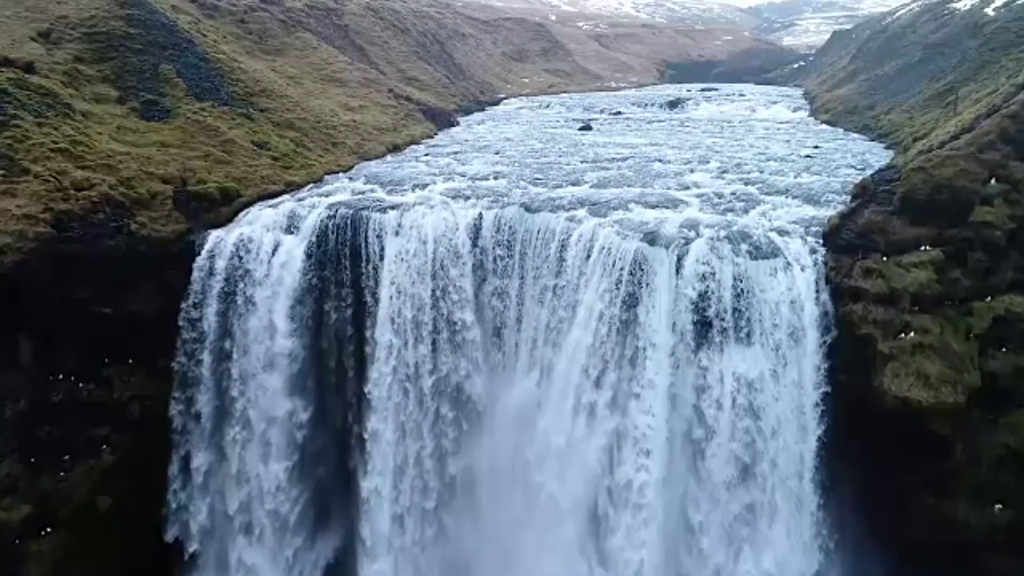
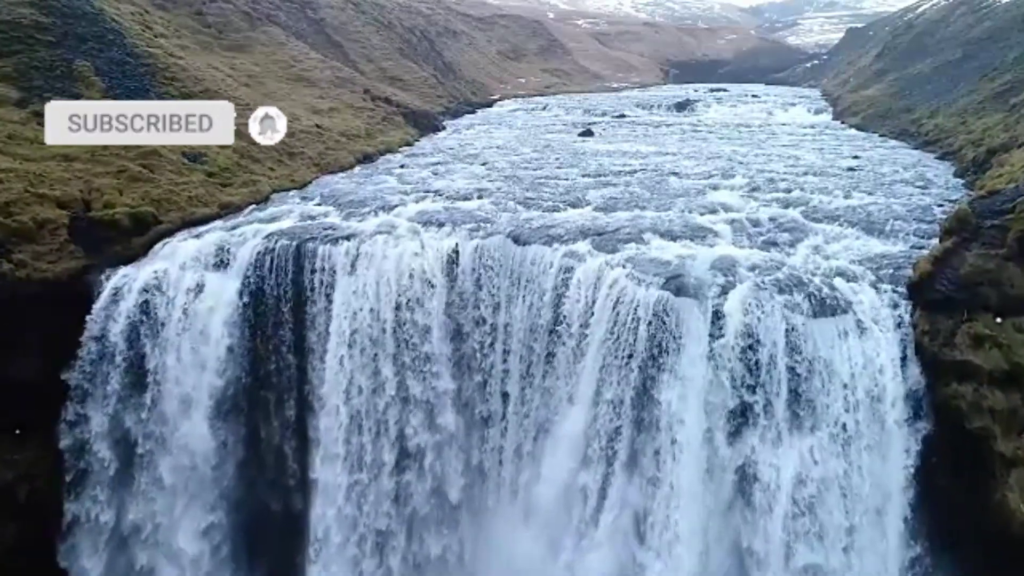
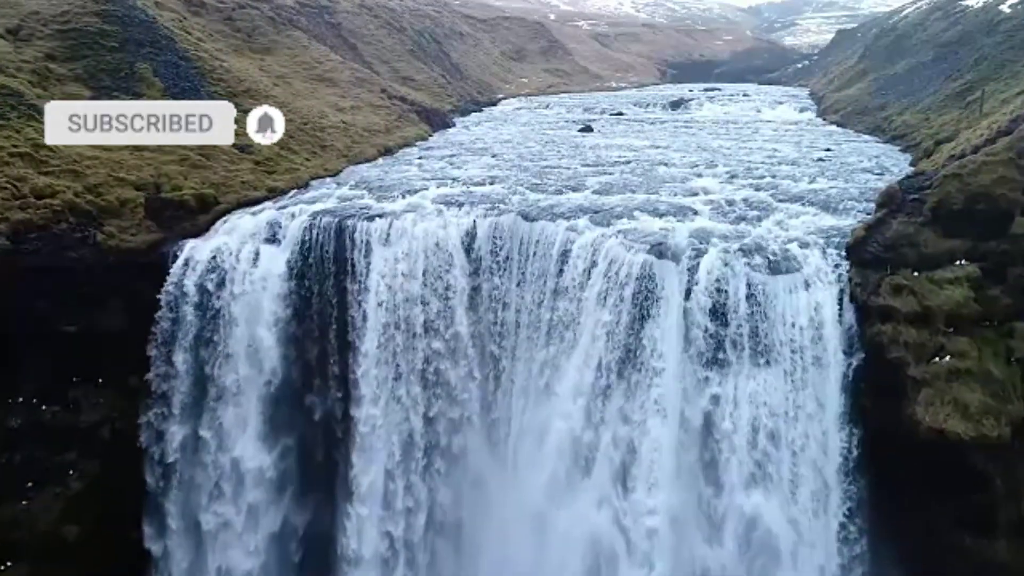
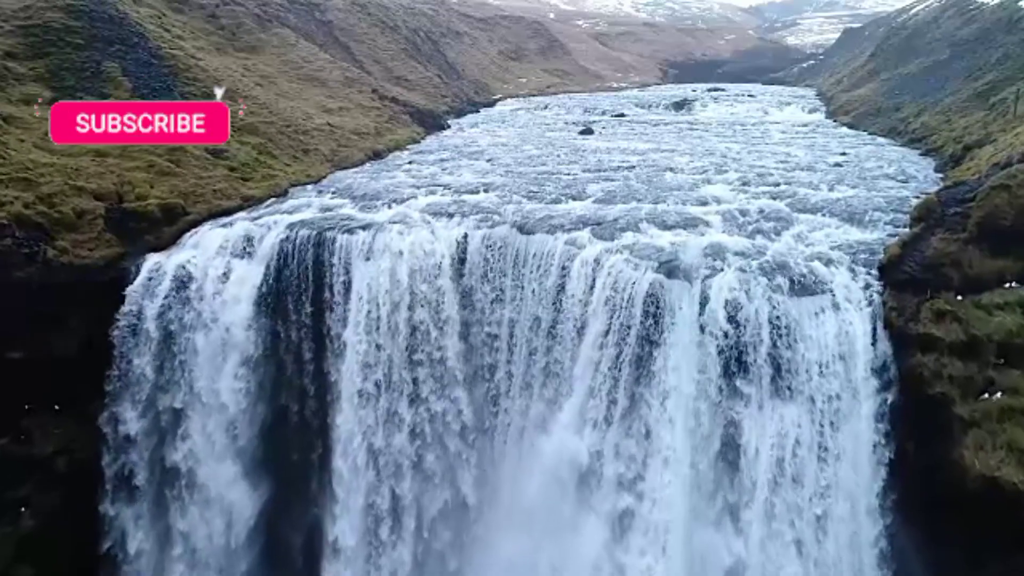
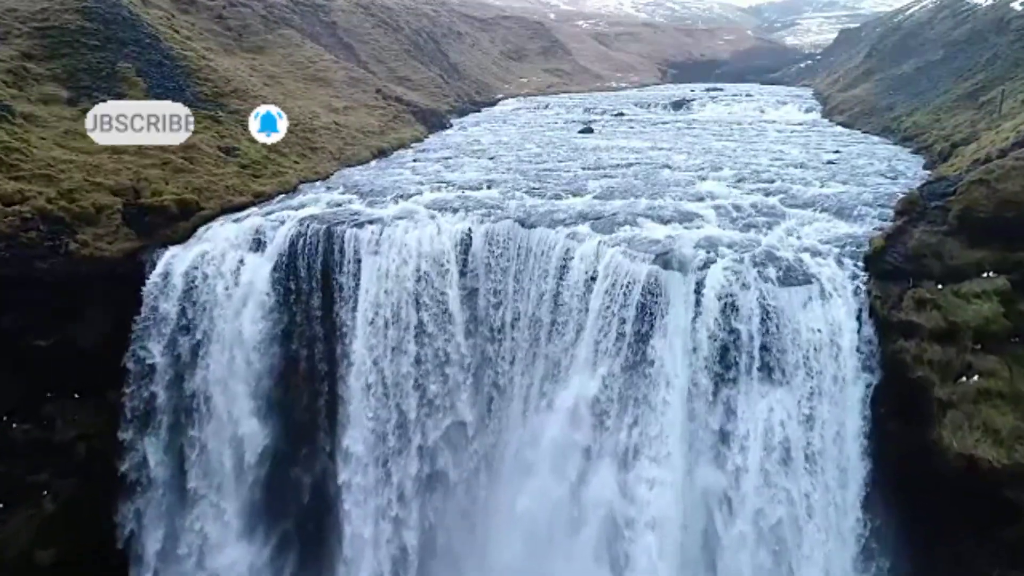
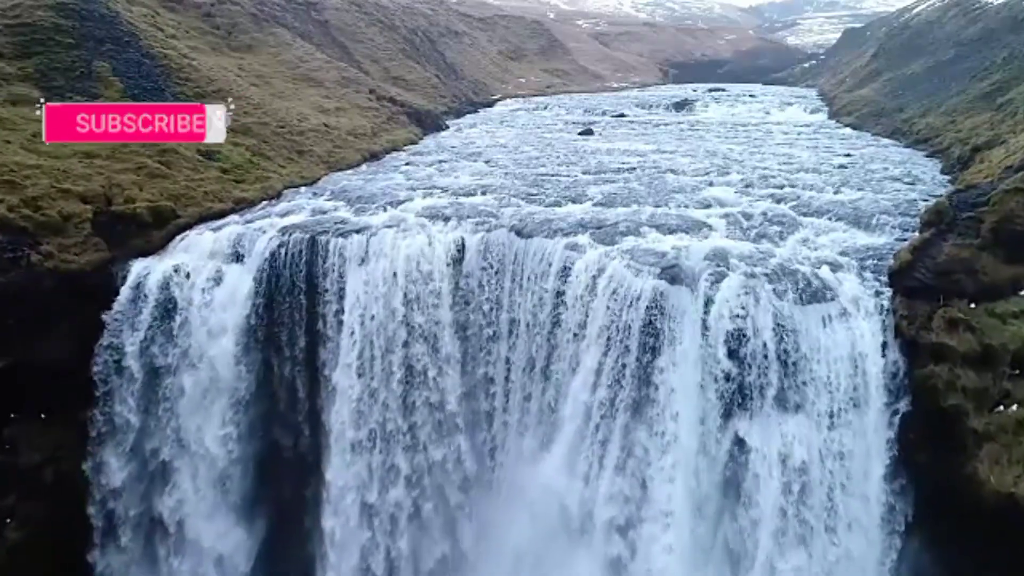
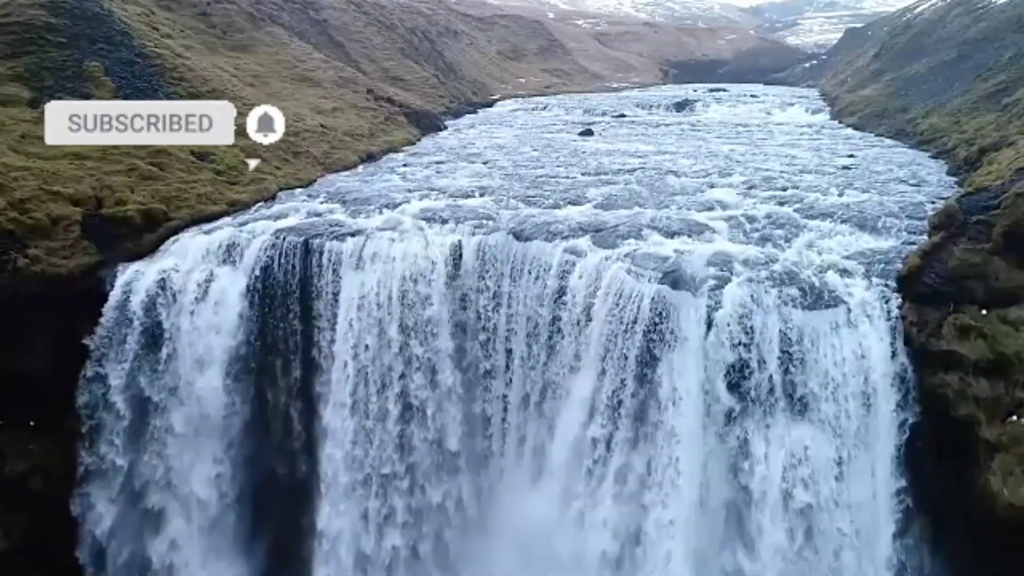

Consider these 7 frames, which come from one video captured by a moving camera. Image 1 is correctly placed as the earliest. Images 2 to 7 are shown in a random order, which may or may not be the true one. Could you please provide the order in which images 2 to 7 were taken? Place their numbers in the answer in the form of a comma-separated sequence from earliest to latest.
3, 5, 4, 6, 7, 2
